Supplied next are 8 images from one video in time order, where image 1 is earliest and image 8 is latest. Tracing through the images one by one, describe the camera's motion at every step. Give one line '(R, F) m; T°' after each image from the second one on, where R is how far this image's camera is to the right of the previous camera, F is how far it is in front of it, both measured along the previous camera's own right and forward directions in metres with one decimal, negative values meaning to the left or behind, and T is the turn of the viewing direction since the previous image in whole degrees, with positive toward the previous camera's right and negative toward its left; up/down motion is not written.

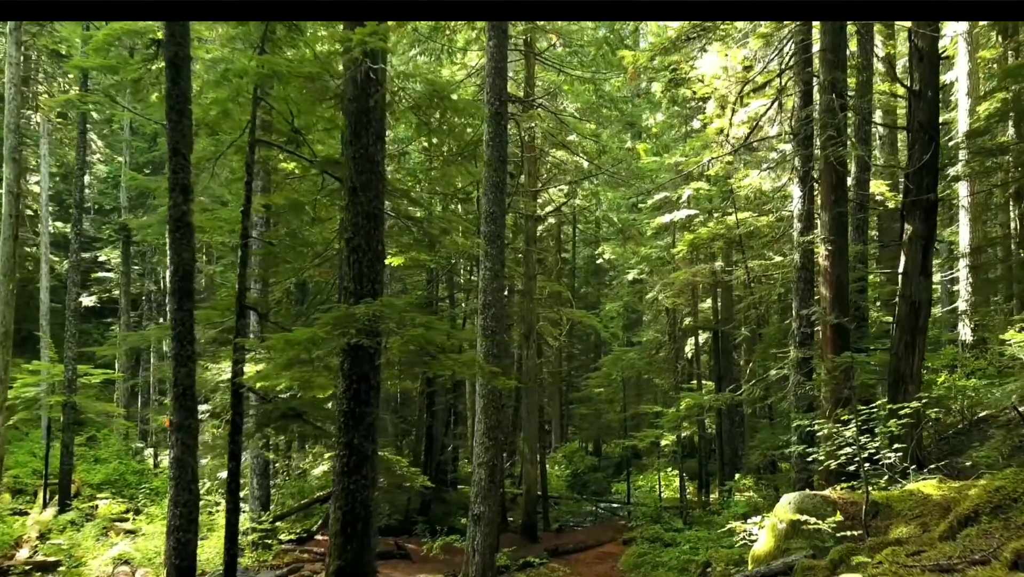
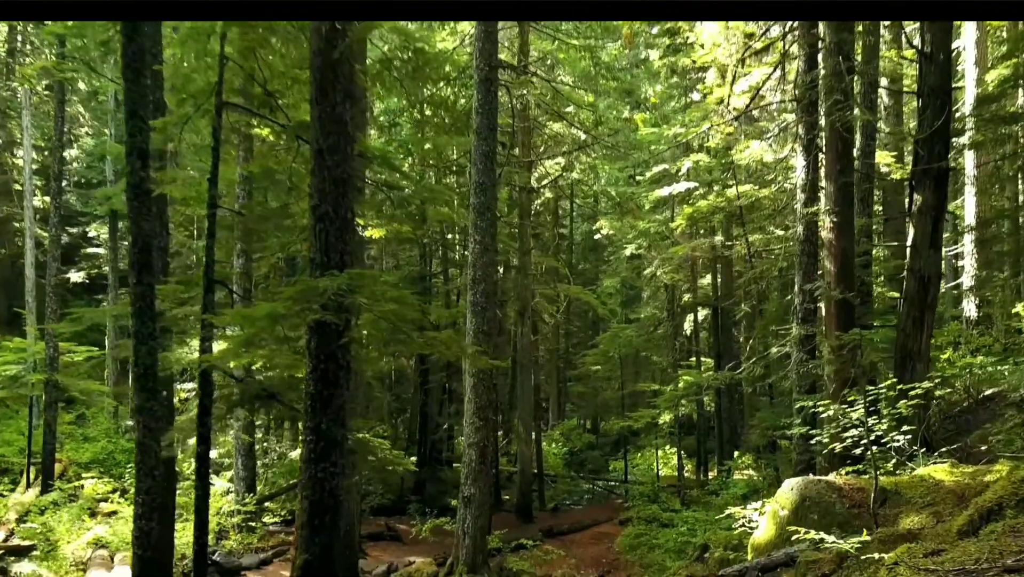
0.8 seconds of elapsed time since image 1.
(+0.1, +0.5) m; 0°
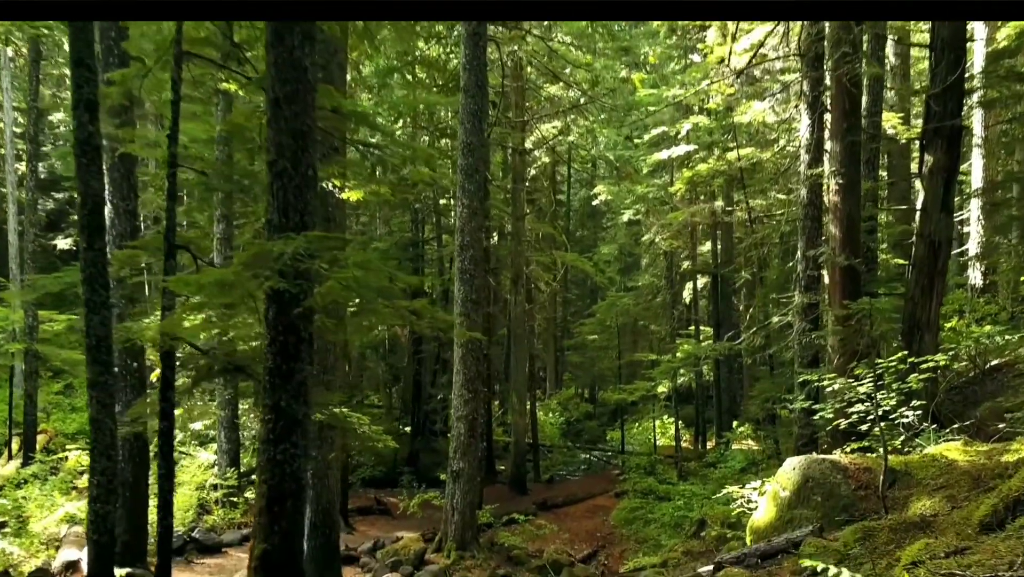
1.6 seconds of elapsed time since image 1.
(+0.1, +0.5) m; 0°
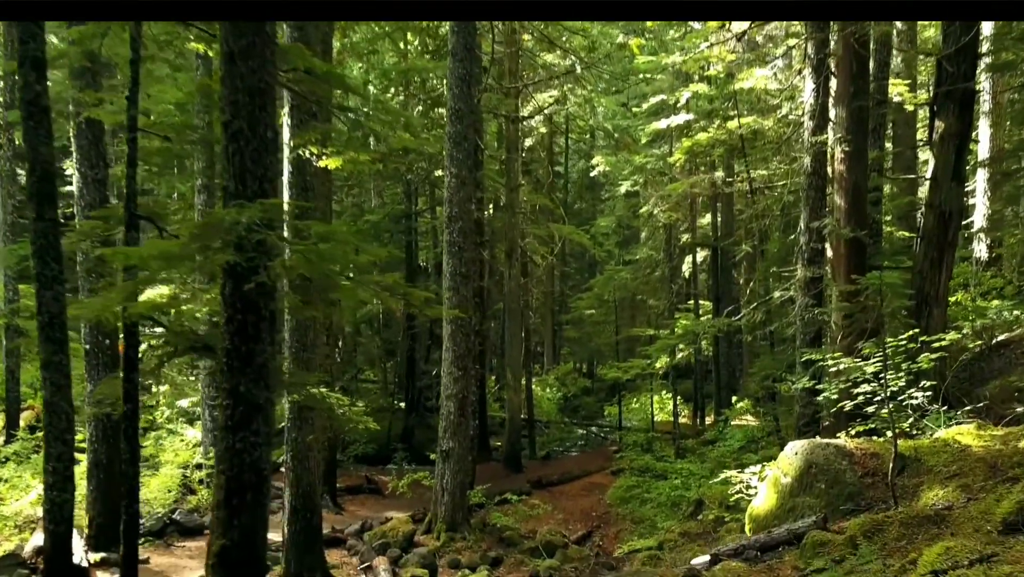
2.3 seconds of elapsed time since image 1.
(+0.1, +0.4) m; 0°
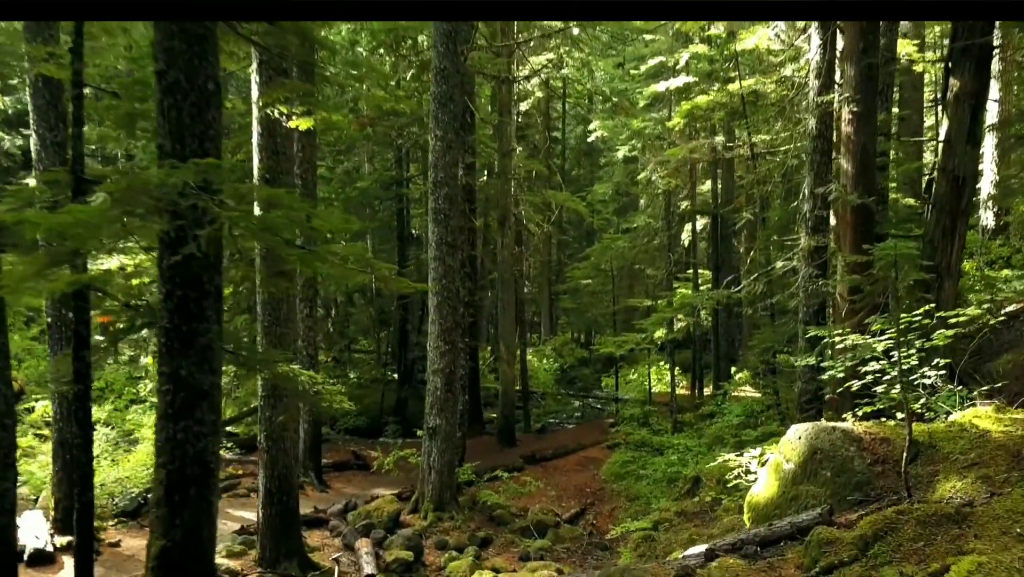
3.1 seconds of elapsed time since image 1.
(+0.1, +0.5) m; 0°
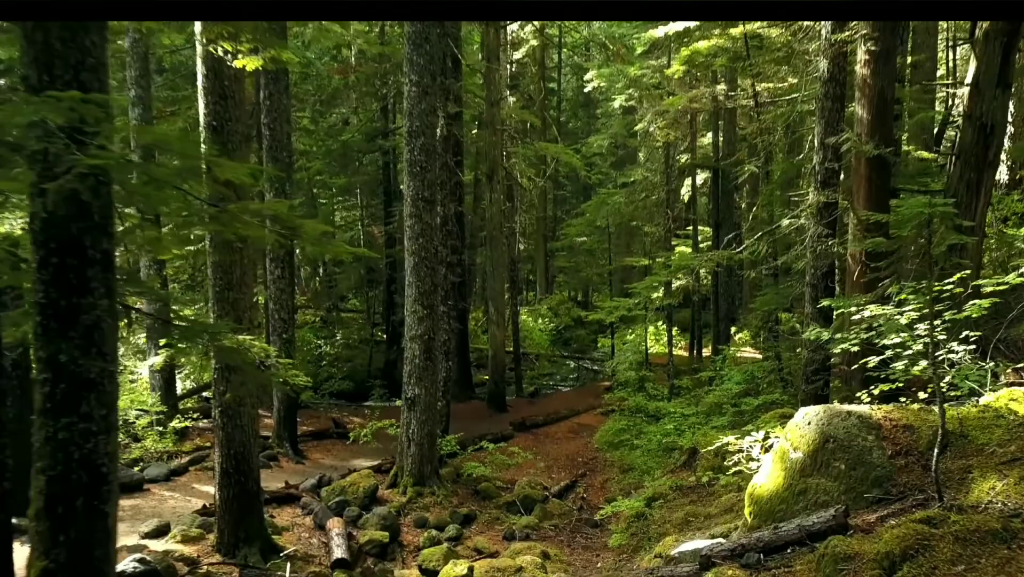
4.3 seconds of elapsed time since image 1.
(+0.2, +0.7) m; 0°
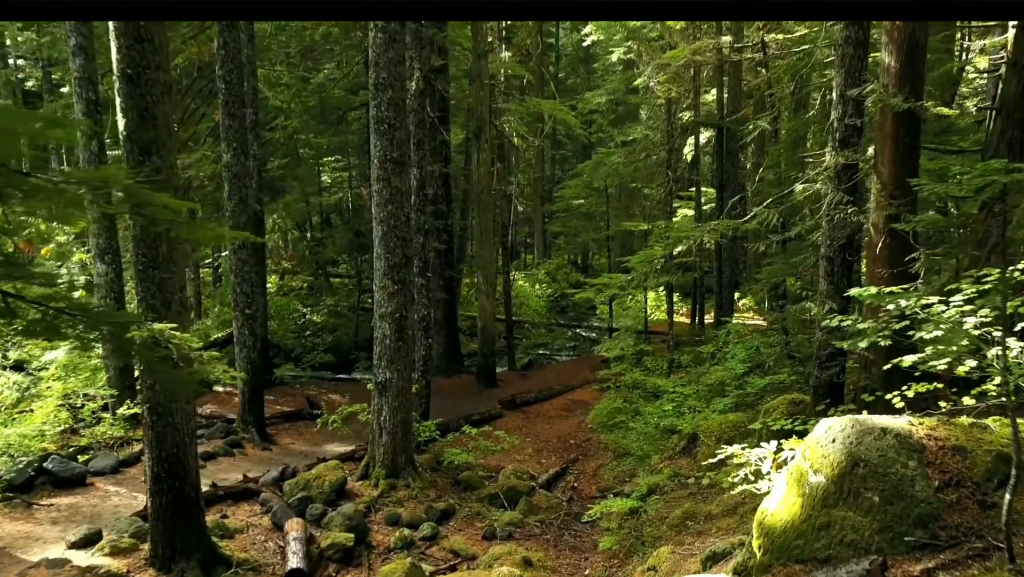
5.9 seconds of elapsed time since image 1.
(+0.2, +0.9) m; 0°
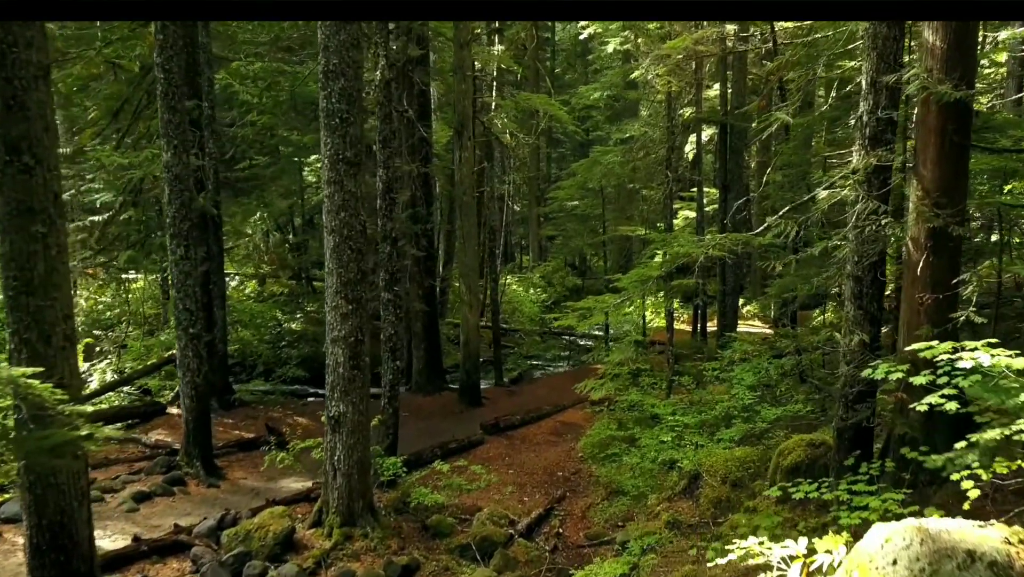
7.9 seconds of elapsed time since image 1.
(+0.2, +1.2) m; 0°
